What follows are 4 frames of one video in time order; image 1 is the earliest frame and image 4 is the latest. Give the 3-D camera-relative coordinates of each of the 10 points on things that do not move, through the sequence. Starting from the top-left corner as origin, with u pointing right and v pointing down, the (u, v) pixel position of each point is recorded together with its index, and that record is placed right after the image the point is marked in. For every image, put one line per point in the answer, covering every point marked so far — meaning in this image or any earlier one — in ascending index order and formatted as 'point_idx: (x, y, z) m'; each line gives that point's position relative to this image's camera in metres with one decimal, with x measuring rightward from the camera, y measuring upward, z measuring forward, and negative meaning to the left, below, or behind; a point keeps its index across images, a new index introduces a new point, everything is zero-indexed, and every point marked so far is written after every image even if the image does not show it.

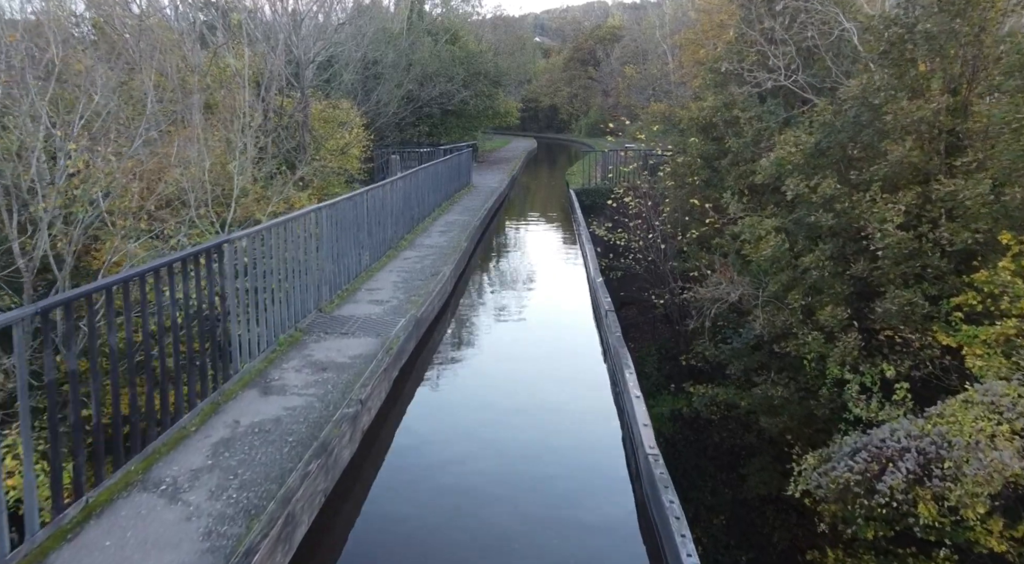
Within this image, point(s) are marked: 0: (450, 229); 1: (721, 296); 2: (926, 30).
0: (-0.9, +0.7, +10.7) m
1: (+2.2, -0.2, +8.1) m
2: (+3.5, +2.1, +6.4) m
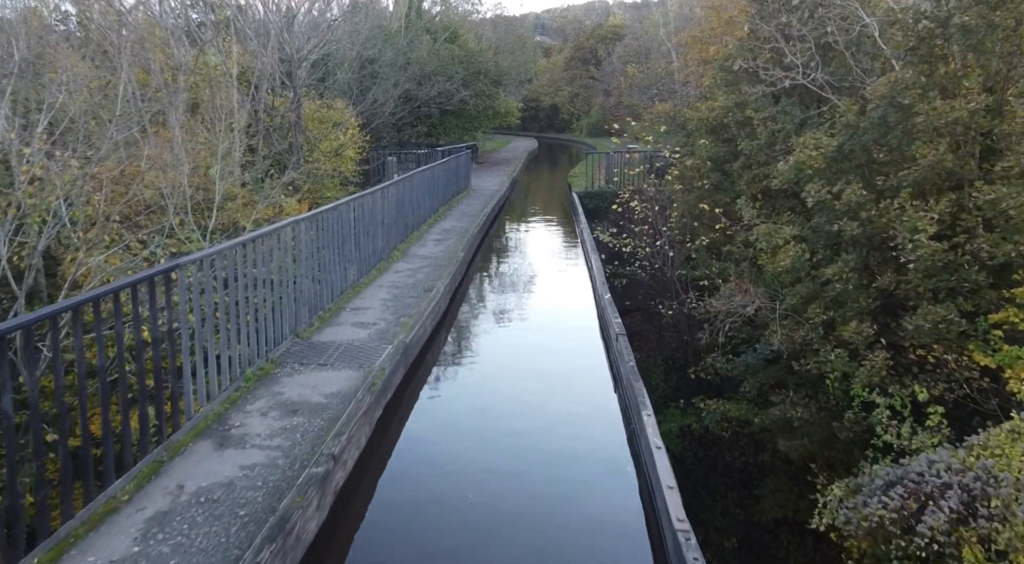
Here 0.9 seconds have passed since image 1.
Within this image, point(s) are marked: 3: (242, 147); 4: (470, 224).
0: (-0.9, +0.5, +10.2) m
1: (+2.2, -0.3, +7.6) m
2: (+3.5, +2.0, +5.9) m
3: (-3.6, +1.8, +10.1) m
4: (-0.6, +0.8, +10.9) m
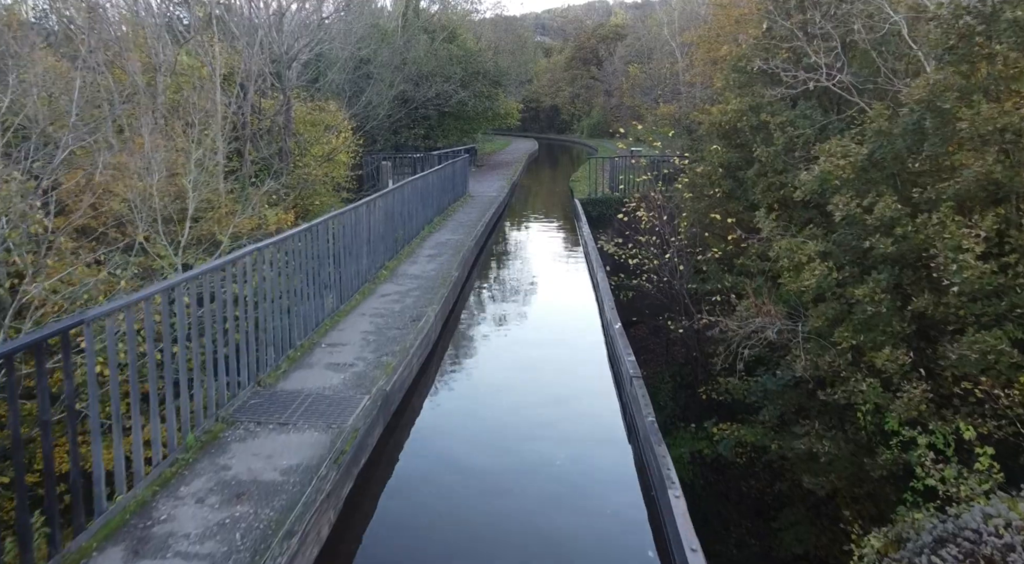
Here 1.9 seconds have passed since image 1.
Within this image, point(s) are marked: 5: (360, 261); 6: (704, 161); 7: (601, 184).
0: (-0.9, +0.4, +9.6) m
1: (+2.2, -0.4, +7.1) m
2: (+3.5, +1.8, +5.3) m
3: (-3.6, +1.6, +9.5) m
4: (-0.6, +0.6, +10.3) m
5: (-1.5, +0.3, +8.0) m
6: (+2.4, +1.5, +9.4) m
7: (+2.1, +2.3, +17.9) m
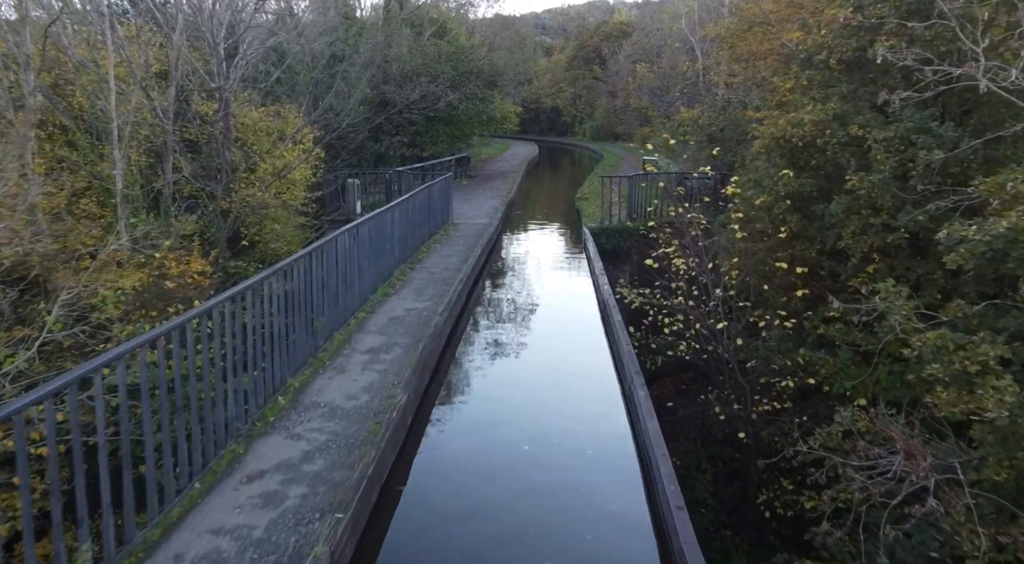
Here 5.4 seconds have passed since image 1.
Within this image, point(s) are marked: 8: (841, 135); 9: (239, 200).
0: (-1.0, -0.3, +7.1) m
1: (+2.1, -1.1, +4.6) m
2: (+3.4, +1.2, +2.8) m
3: (-3.6, +0.9, +7.0) m
4: (-0.7, 0.0, +7.8) m
5: (-1.6, -0.4, +5.5) m
6: (+2.3, +0.8, +6.9) m
7: (+2.0, +1.6, +15.4) m
8: (+2.6, +1.2, +6.0) m
9: (-3.5, +1.0, +9.7) m
